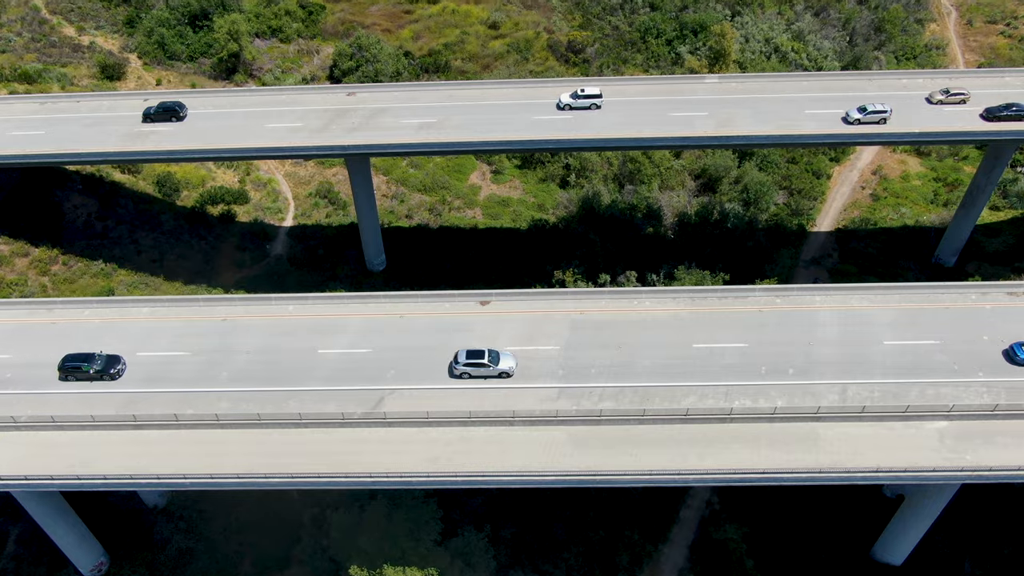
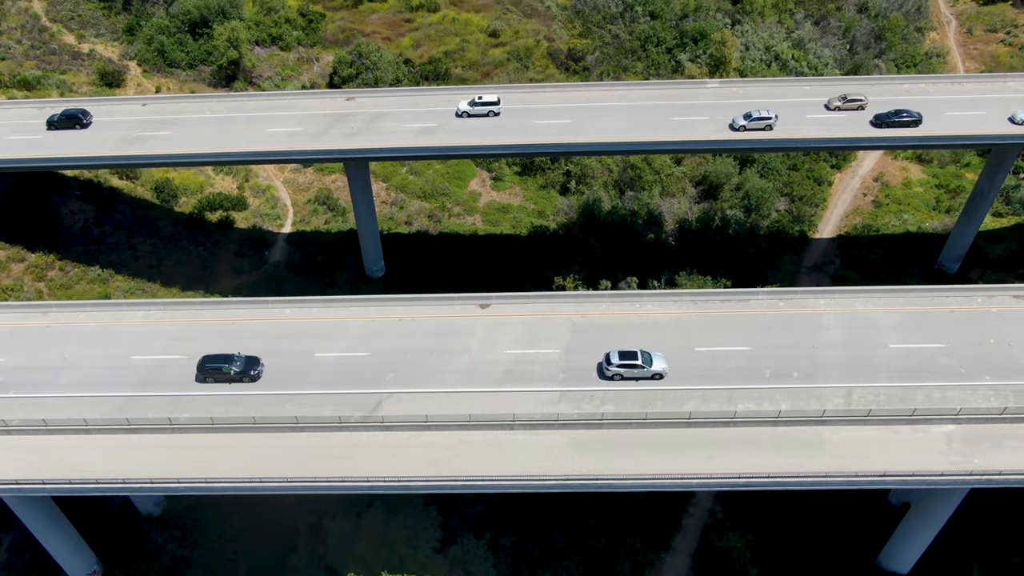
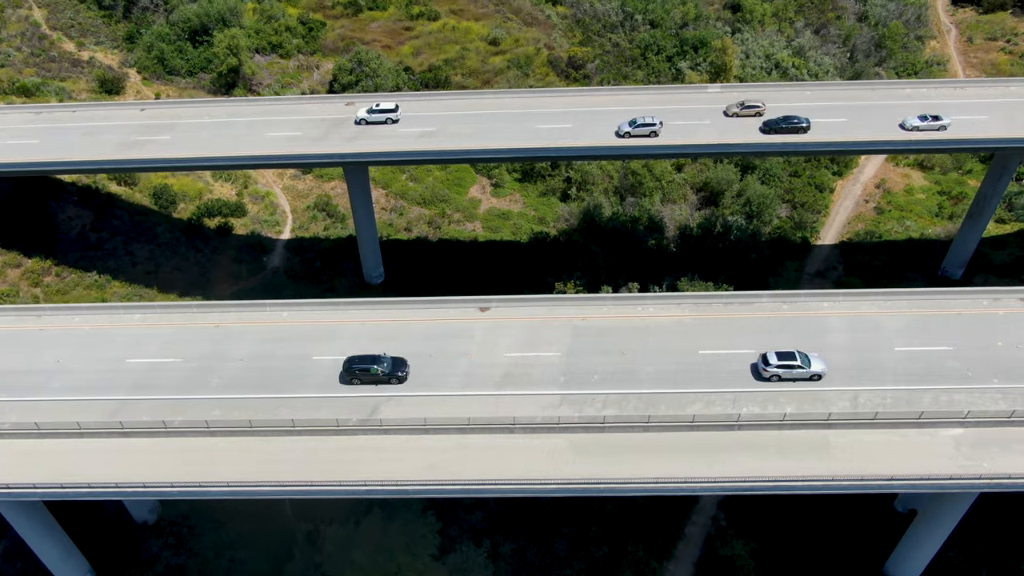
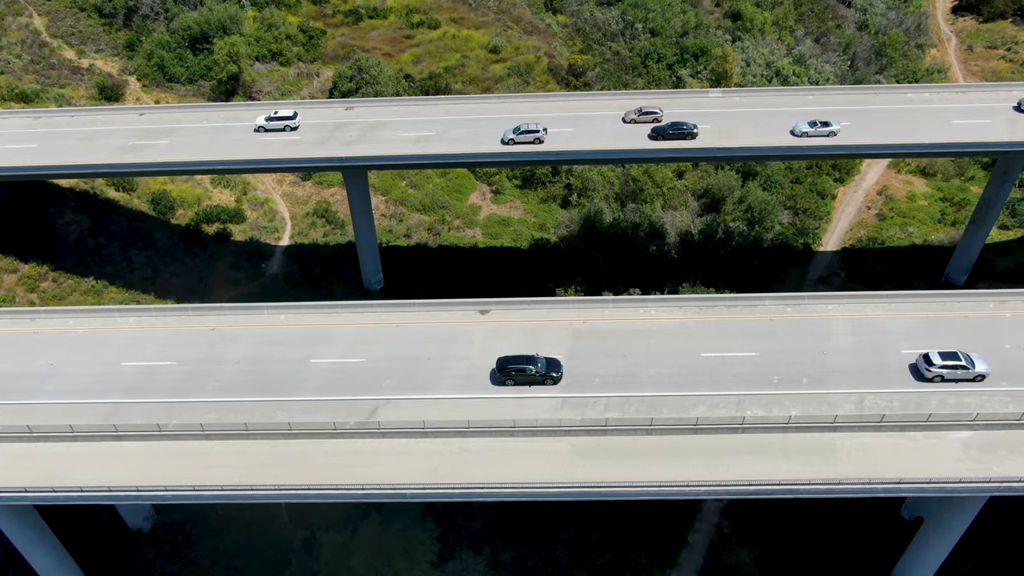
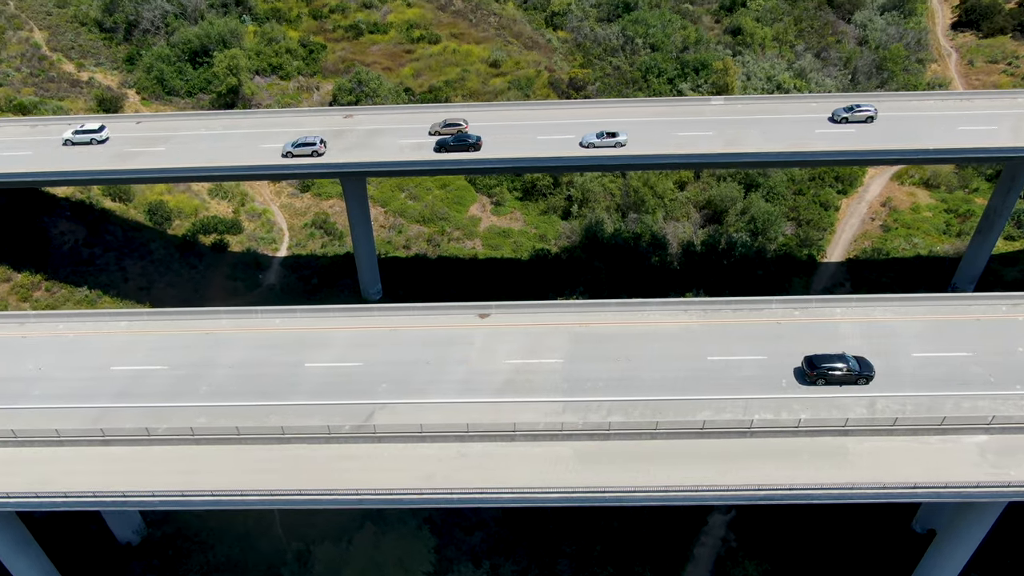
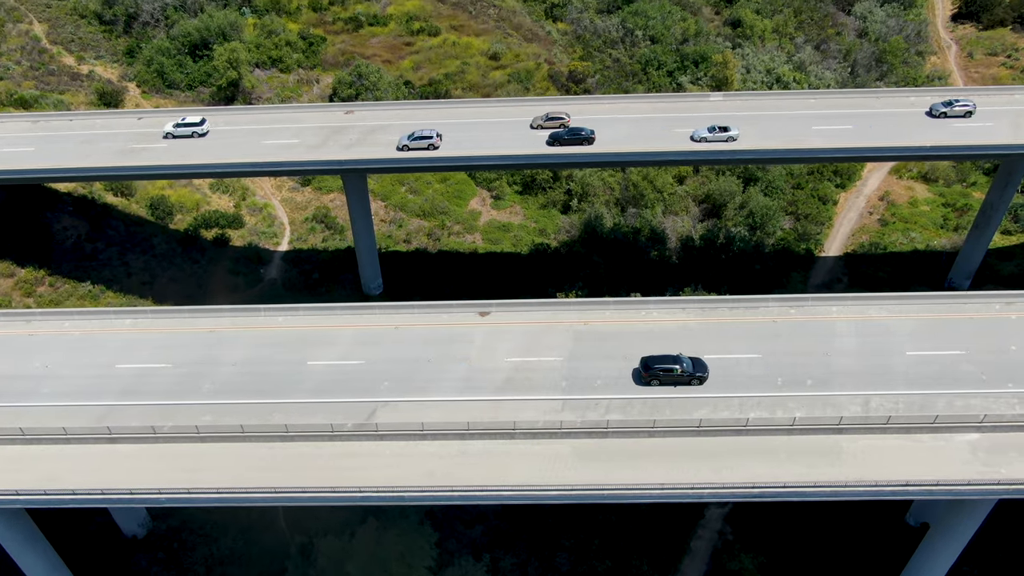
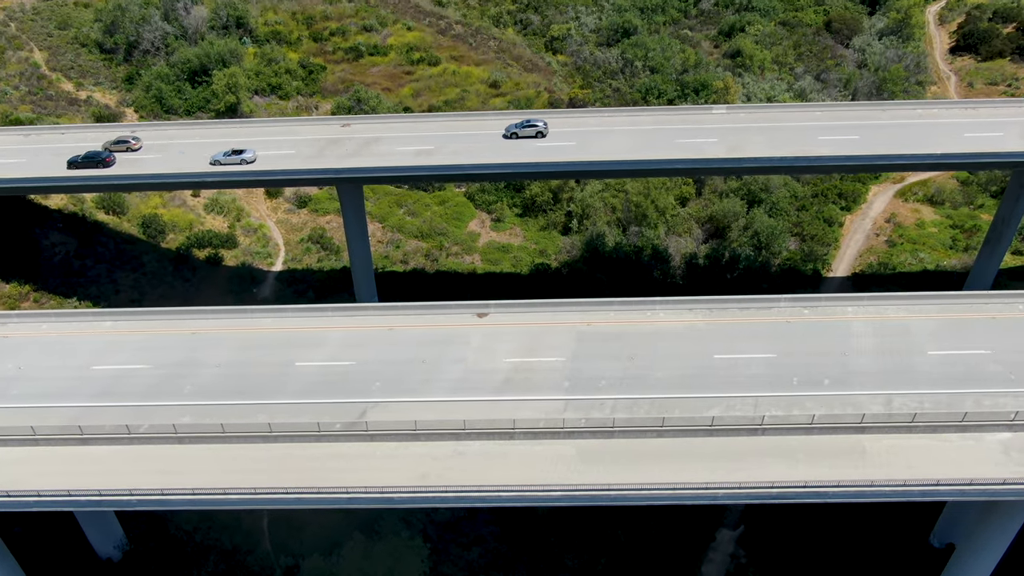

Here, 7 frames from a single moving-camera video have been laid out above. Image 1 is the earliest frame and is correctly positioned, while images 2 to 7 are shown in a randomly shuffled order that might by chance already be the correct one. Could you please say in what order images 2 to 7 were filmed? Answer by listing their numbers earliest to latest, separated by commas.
2, 3, 4, 6, 5, 7
